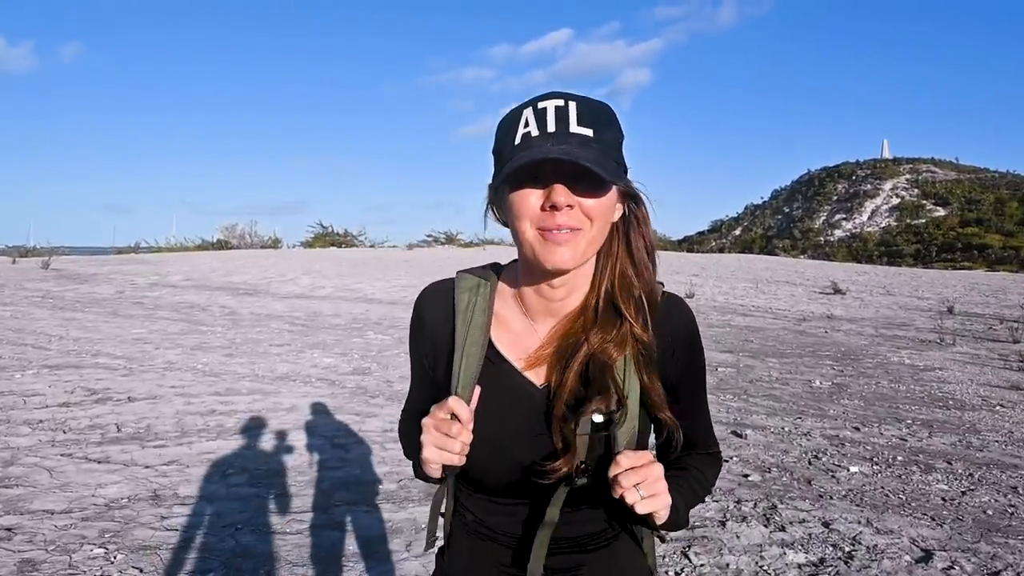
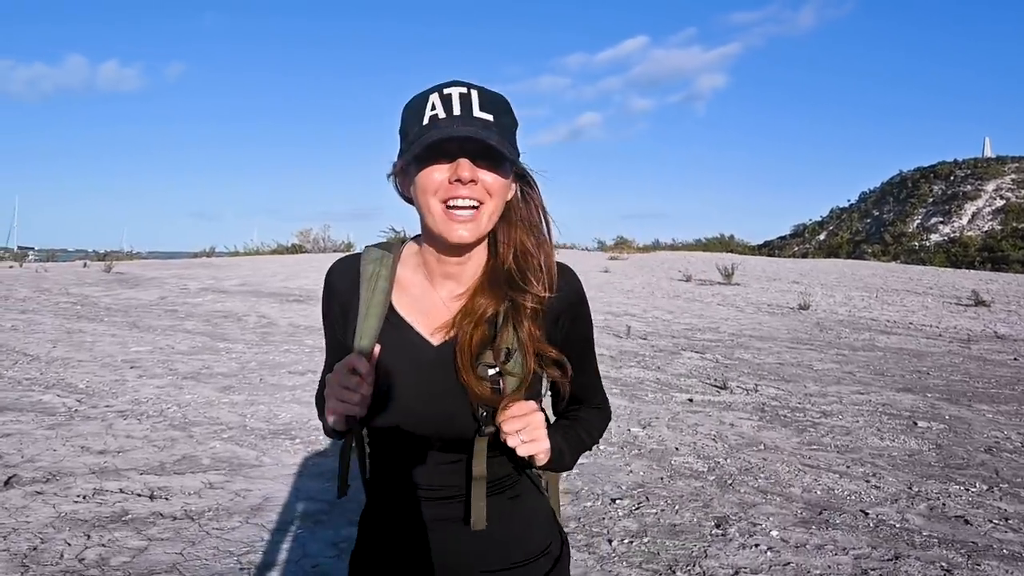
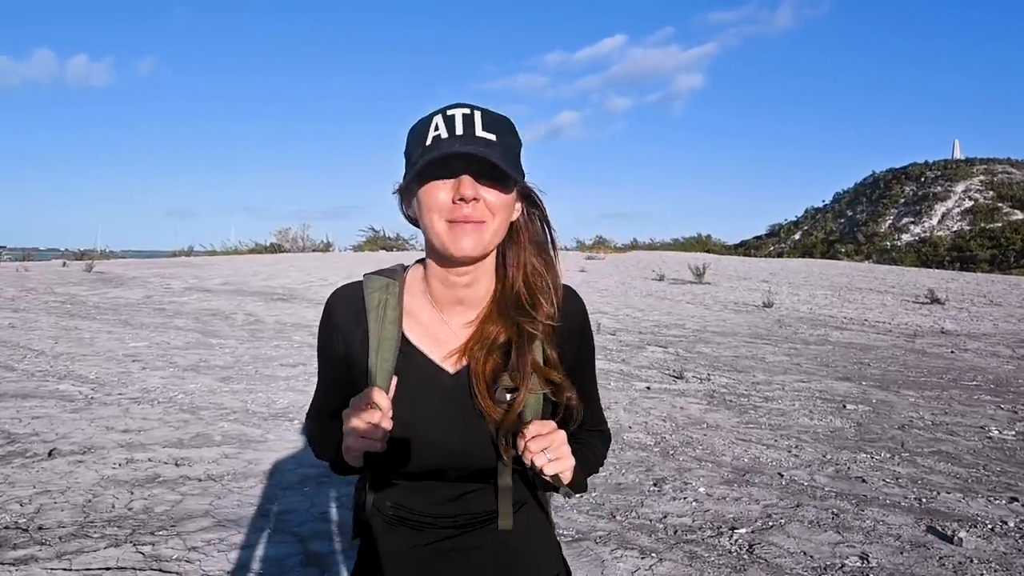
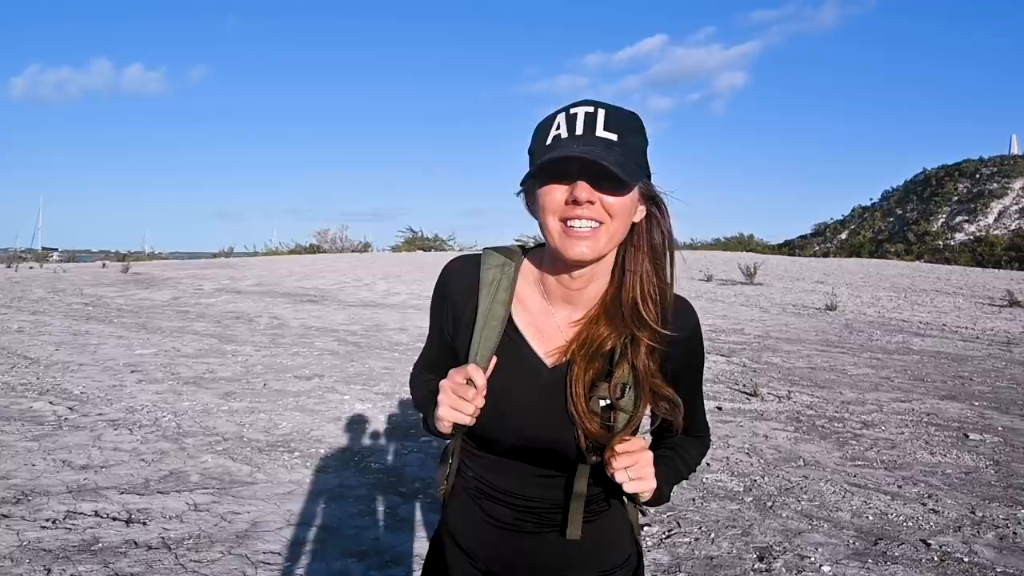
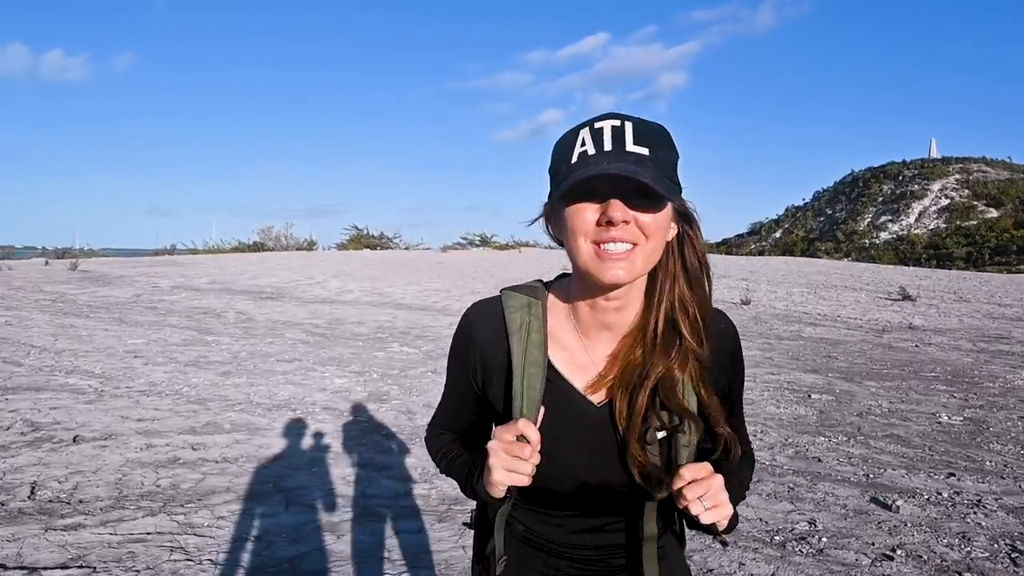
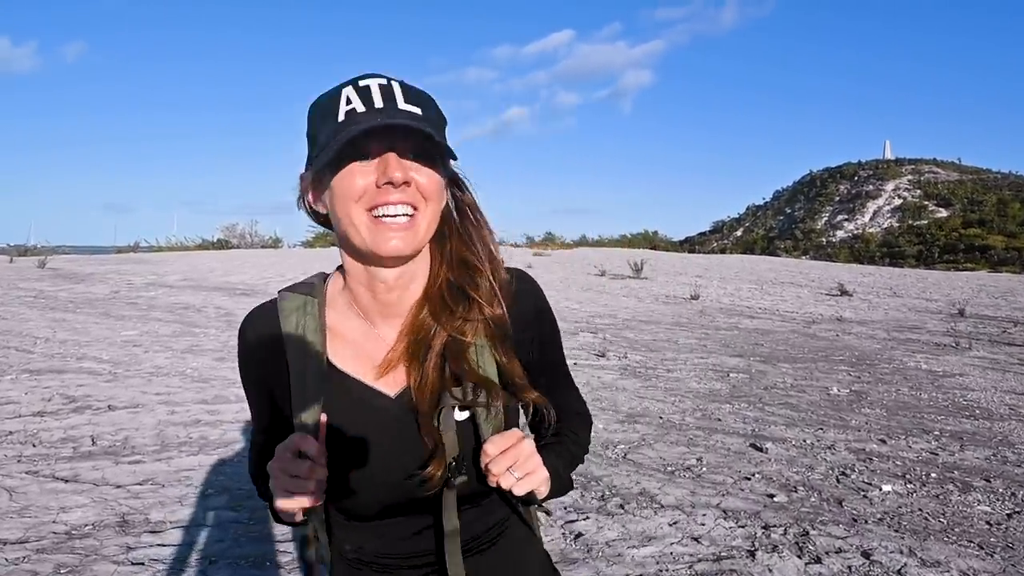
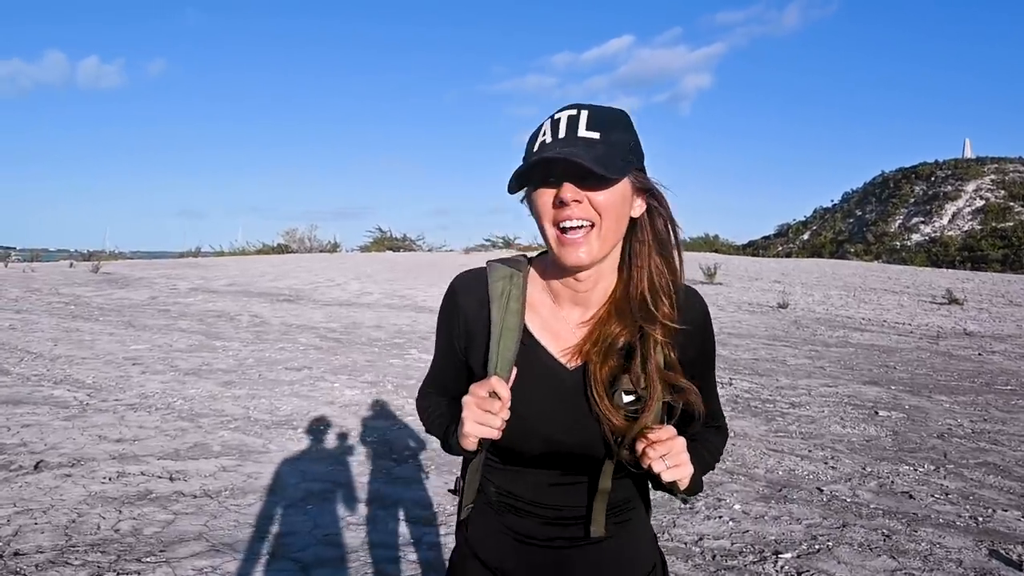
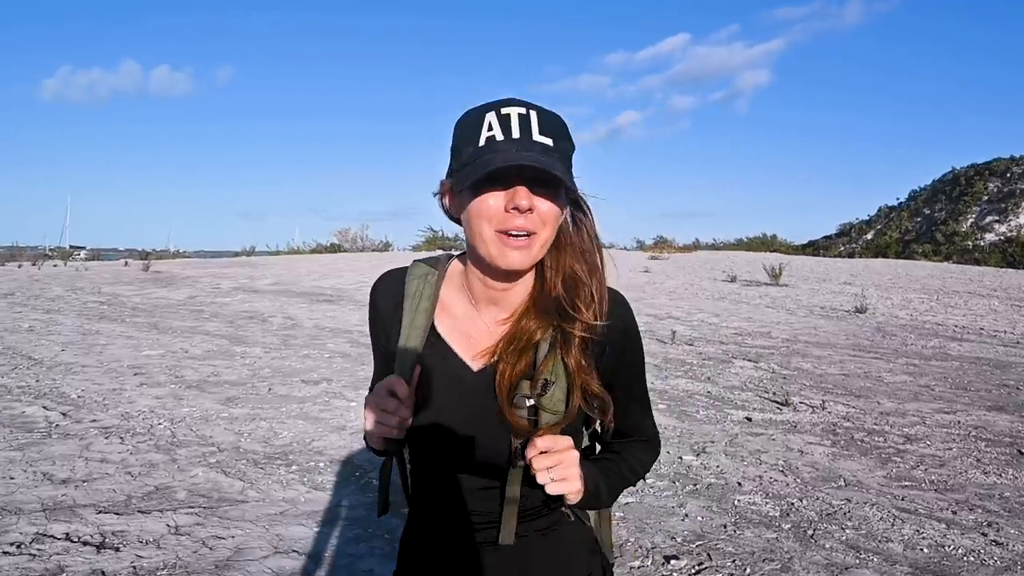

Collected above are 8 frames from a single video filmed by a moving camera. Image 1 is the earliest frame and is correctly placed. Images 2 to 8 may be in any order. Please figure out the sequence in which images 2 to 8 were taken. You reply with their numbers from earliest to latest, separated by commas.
6, 5, 3, 7, 2, 4, 8
